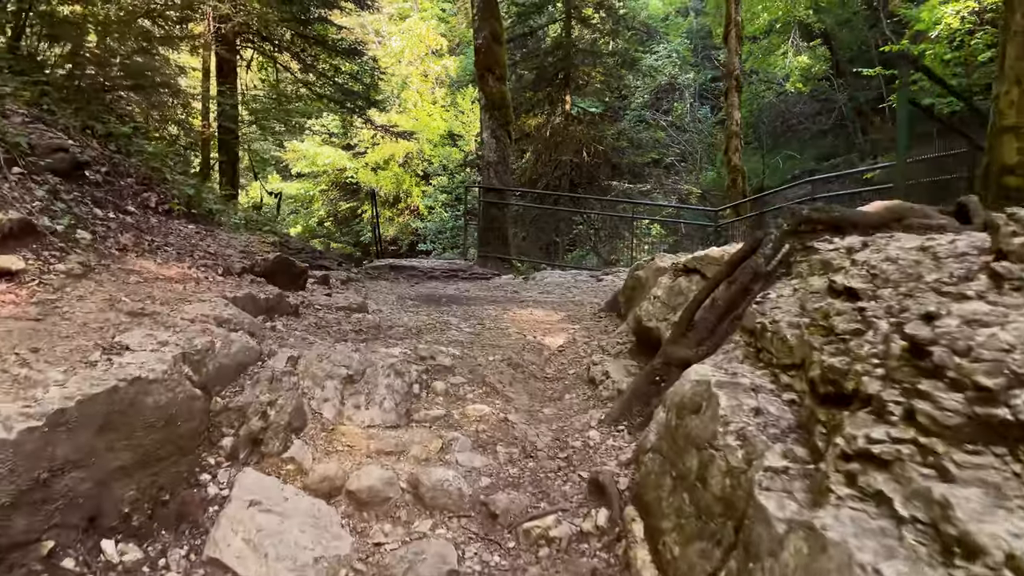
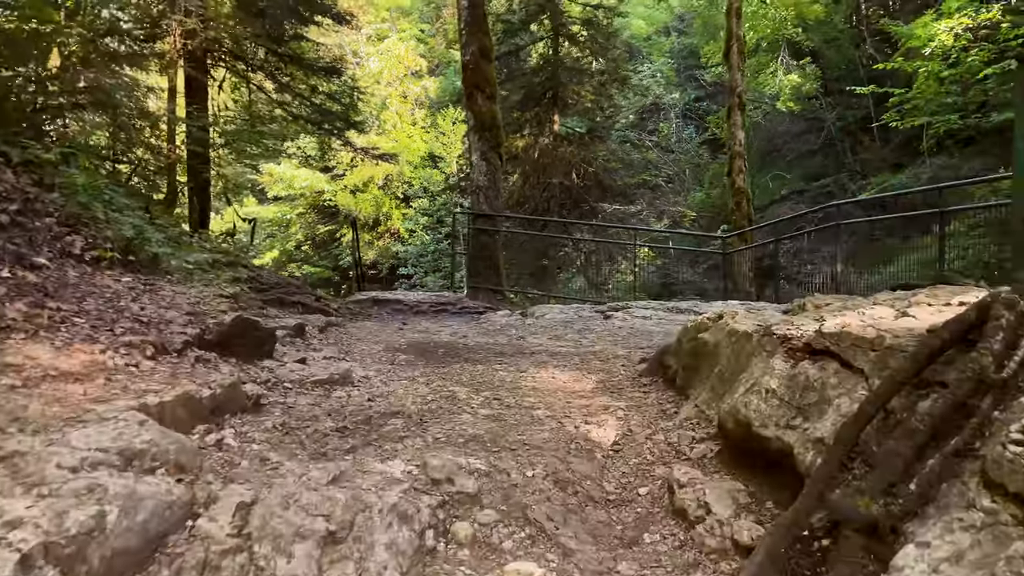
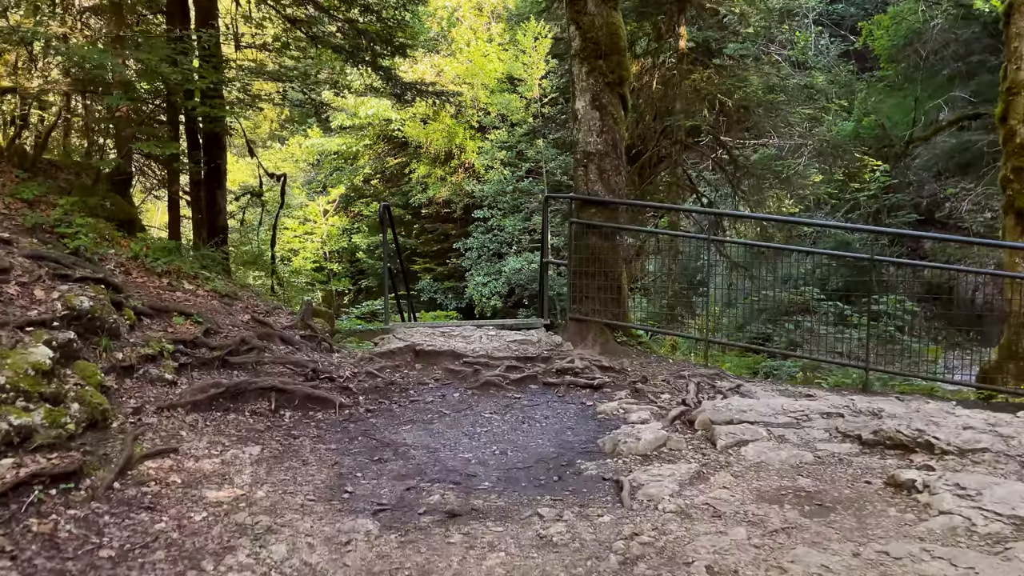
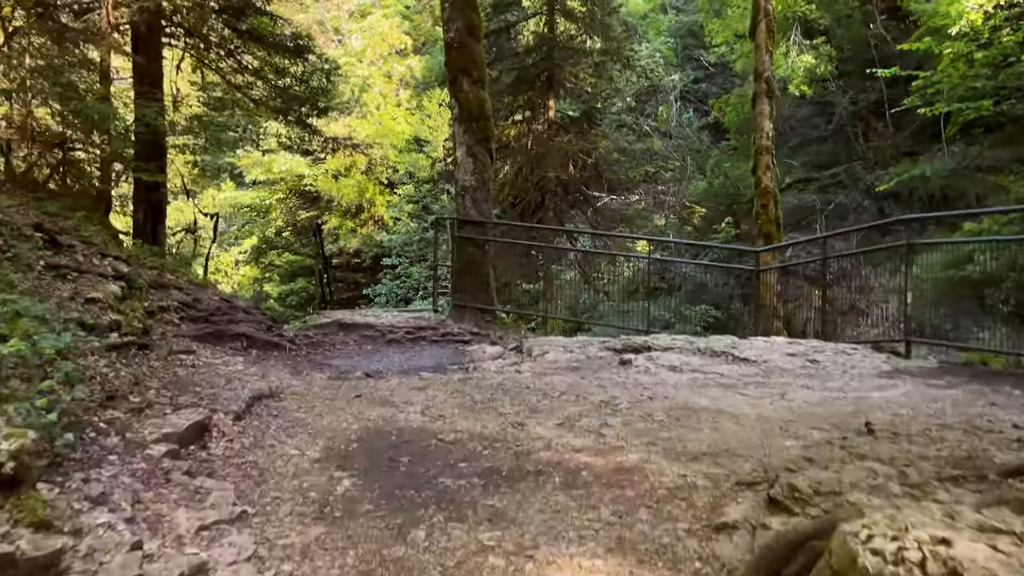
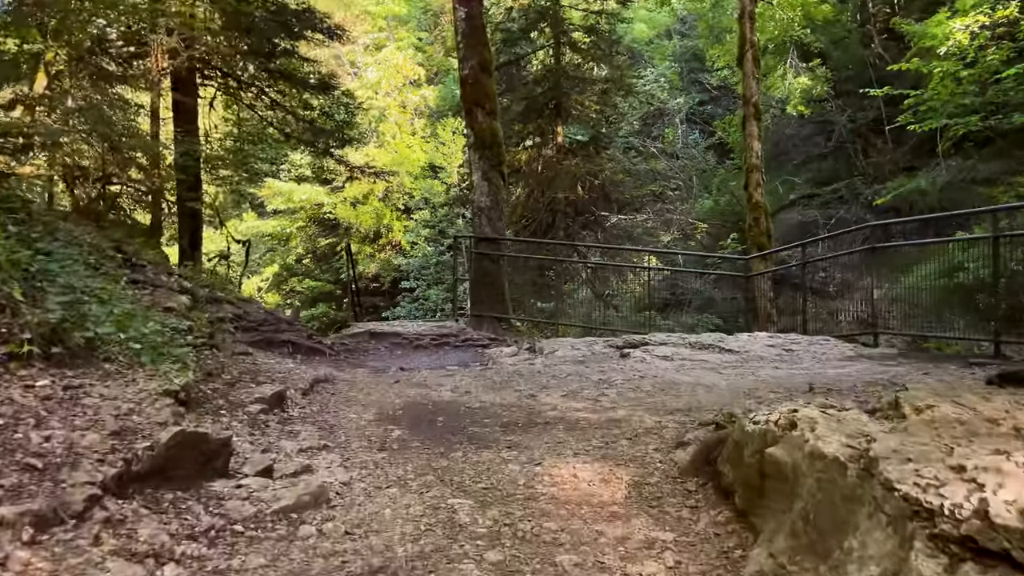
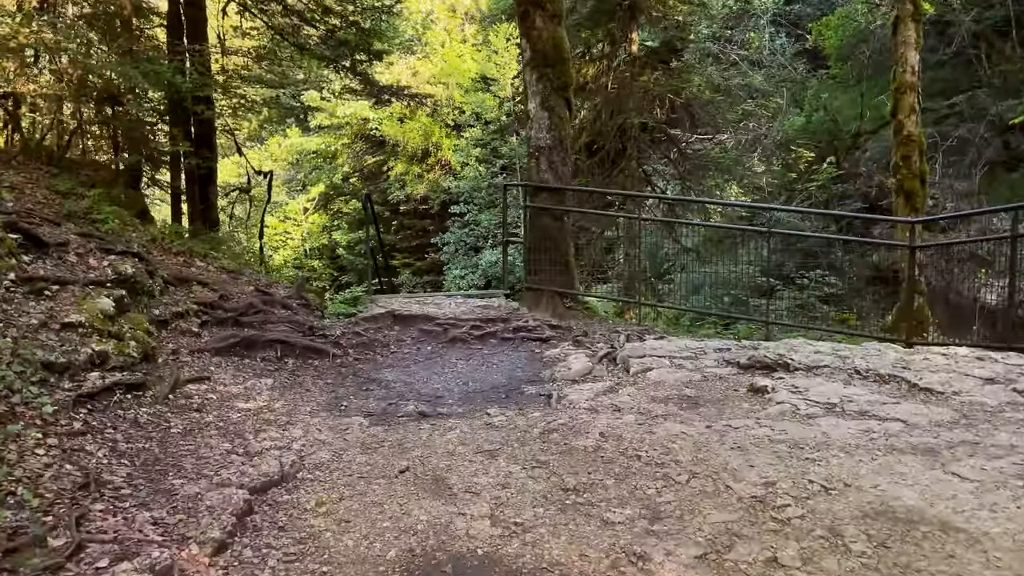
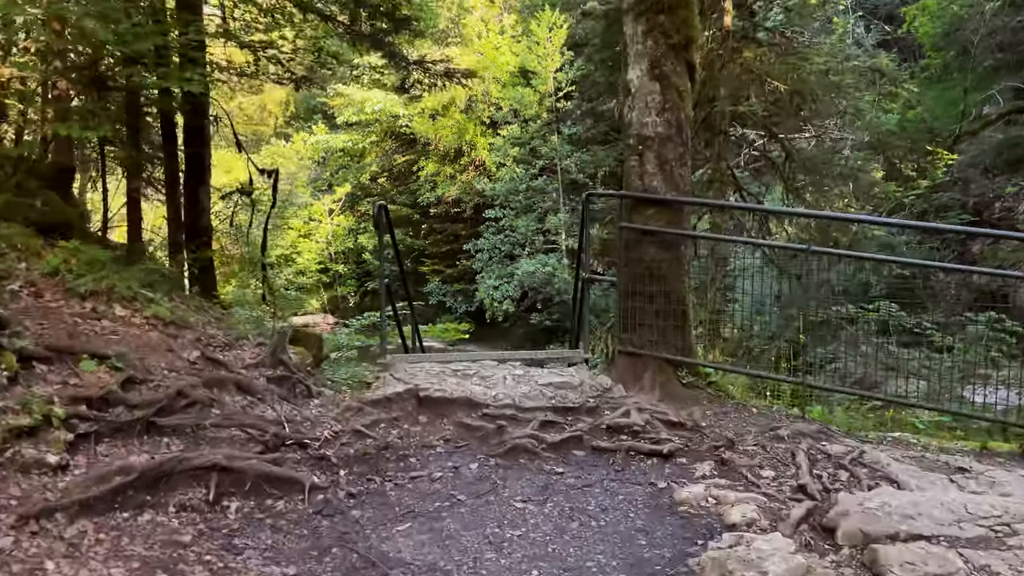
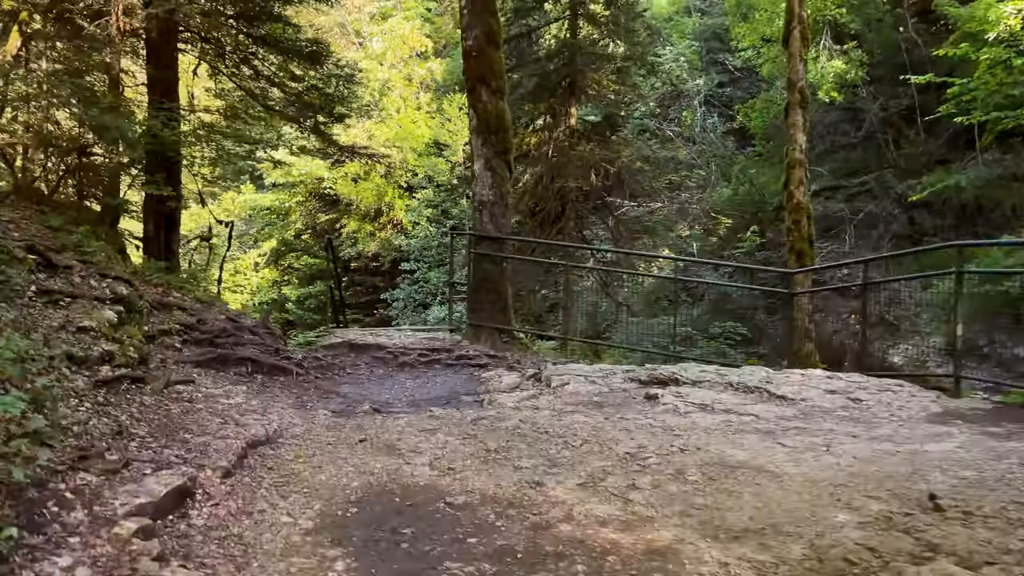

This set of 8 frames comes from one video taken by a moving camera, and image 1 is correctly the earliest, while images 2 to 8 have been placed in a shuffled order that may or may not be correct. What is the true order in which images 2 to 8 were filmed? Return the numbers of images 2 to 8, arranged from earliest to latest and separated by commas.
2, 5, 4, 8, 6, 3, 7
